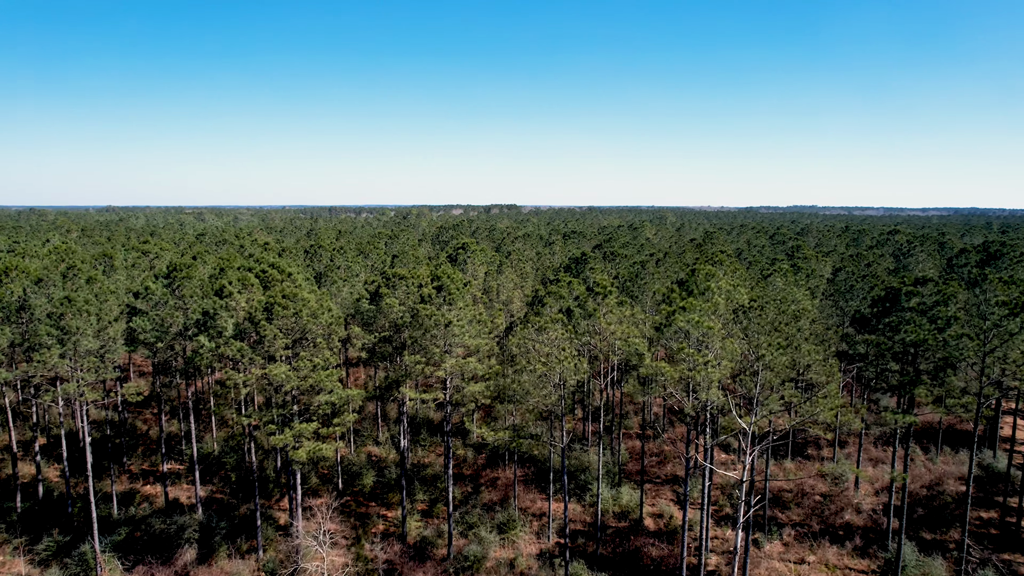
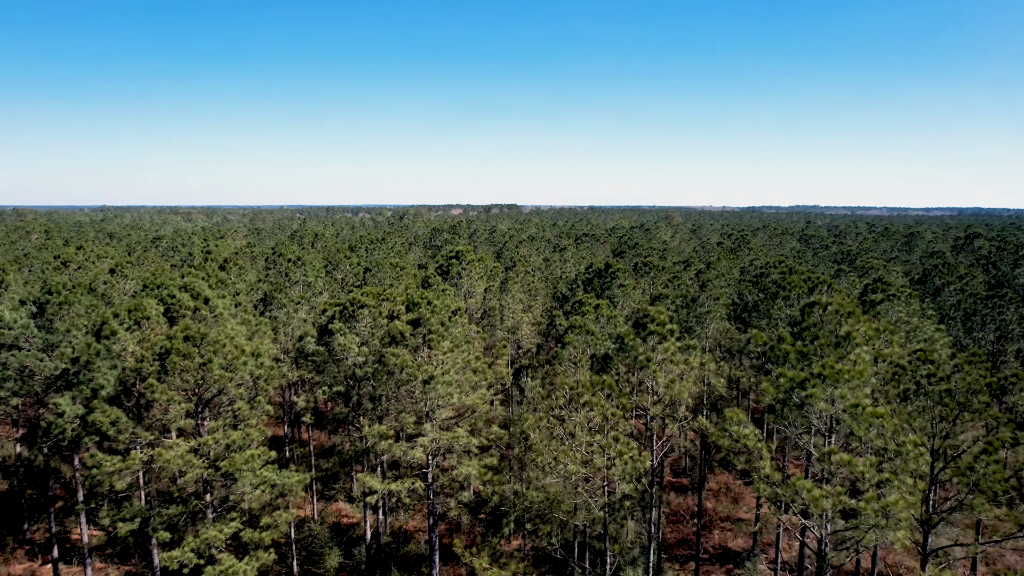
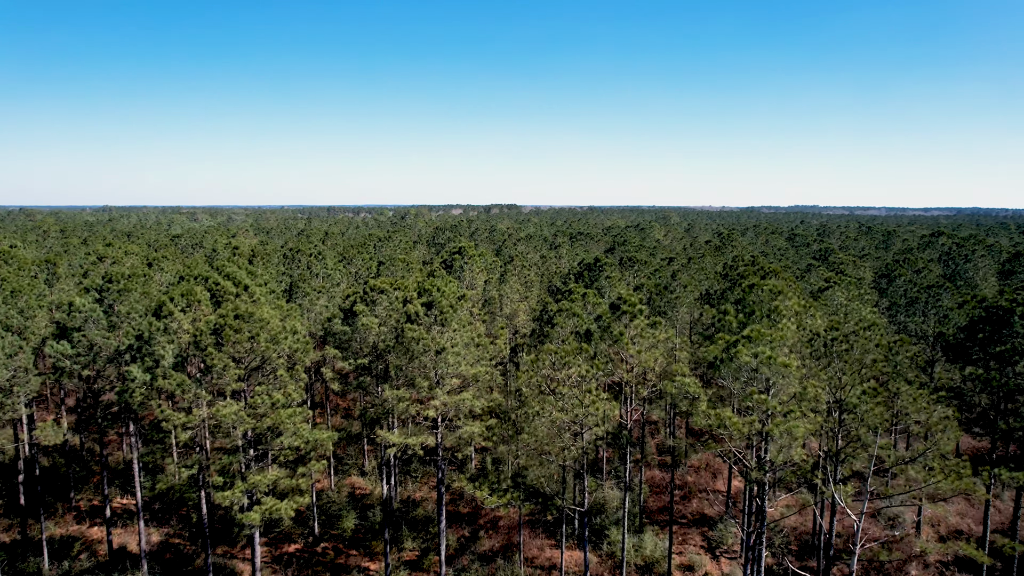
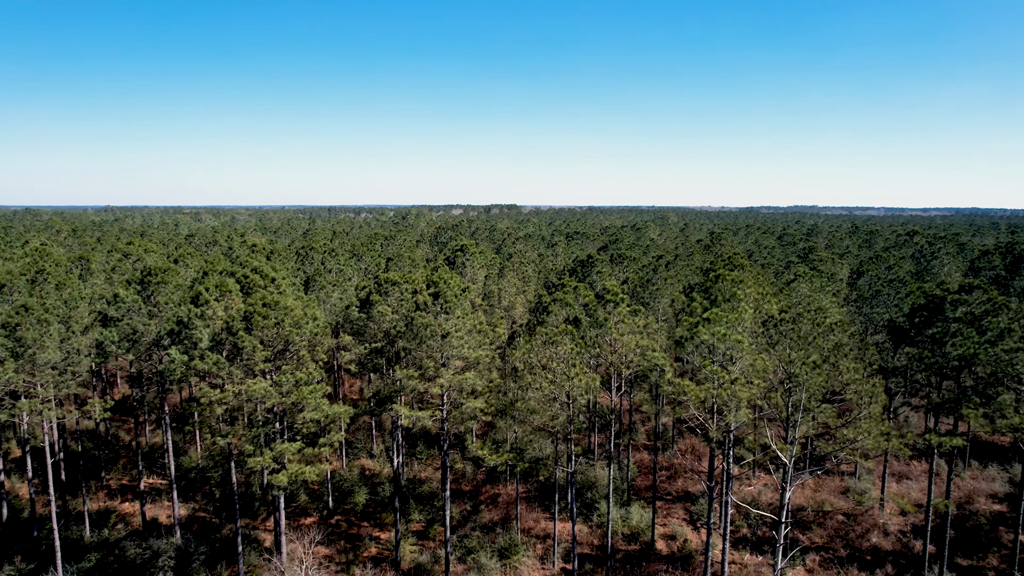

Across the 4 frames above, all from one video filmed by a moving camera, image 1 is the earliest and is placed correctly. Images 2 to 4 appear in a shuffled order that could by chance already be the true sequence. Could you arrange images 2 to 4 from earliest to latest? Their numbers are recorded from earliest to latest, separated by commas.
4, 3, 2
